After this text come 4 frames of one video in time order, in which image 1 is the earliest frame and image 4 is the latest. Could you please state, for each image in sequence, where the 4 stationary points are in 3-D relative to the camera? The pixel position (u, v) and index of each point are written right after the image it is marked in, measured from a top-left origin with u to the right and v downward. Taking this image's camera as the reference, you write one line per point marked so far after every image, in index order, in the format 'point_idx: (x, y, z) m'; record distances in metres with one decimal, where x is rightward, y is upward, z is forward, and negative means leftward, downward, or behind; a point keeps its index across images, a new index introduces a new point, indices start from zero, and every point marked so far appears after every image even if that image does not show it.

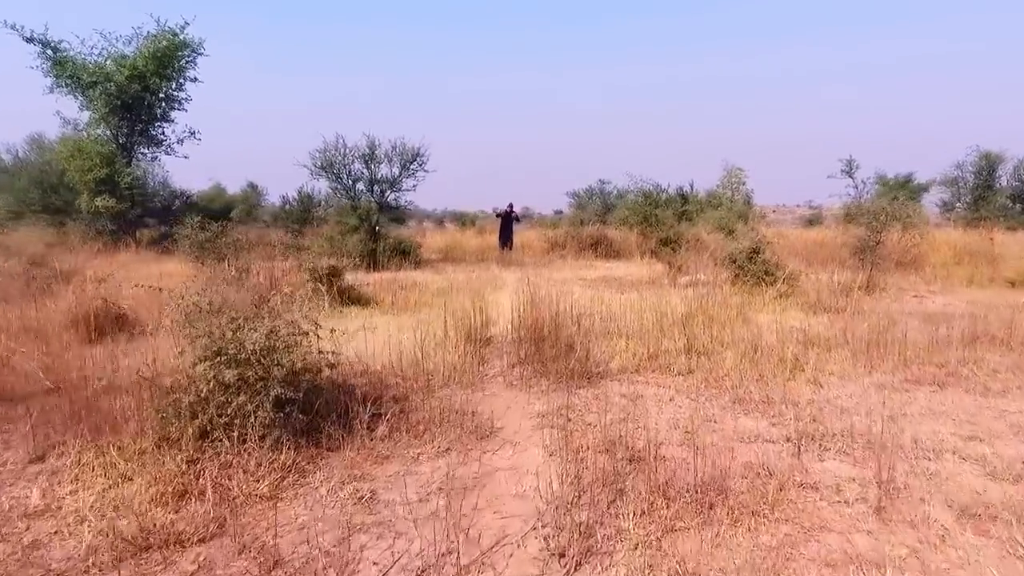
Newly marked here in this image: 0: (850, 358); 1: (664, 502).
0: (+2.7, -0.6, +6.6) m
1: (+0.6, -0.9, +3.2) m
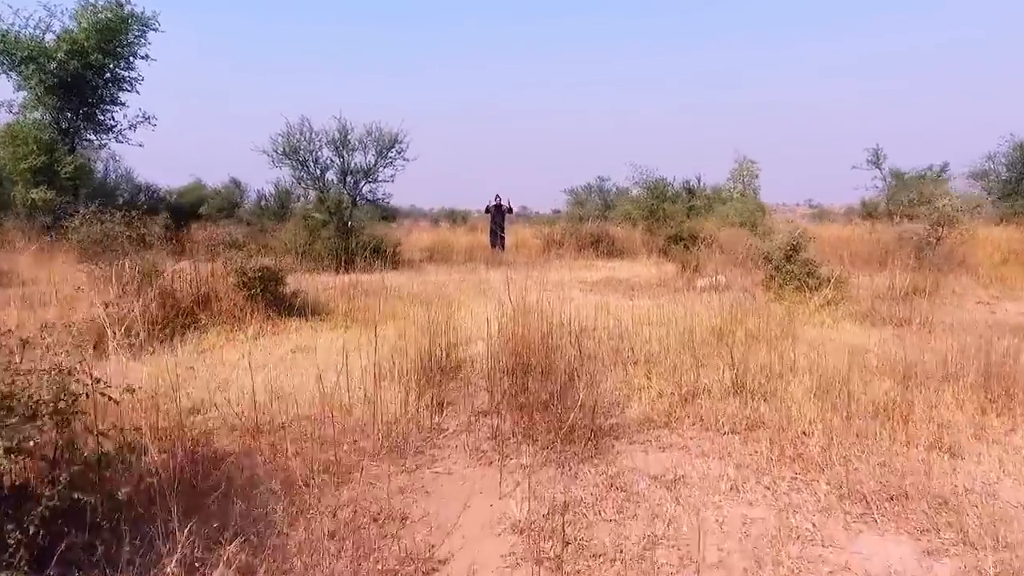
0: (+2.6, -0.6, +4.6) m
1: (+0.5, -0.9, +1.2) m
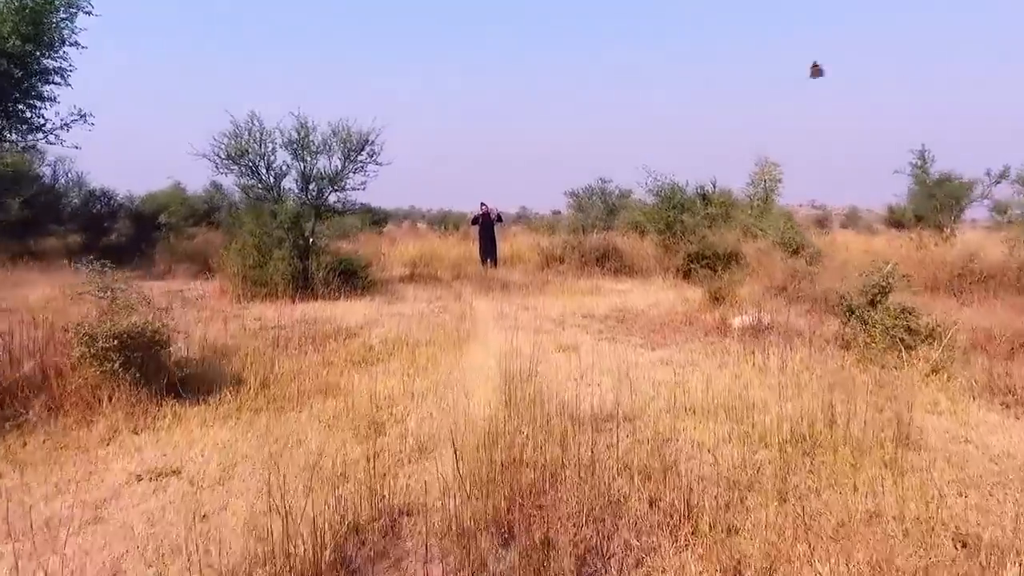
0: (+2.4, -1.1, +2.2) m
1: (+0.3, -1.4, -1.2) m
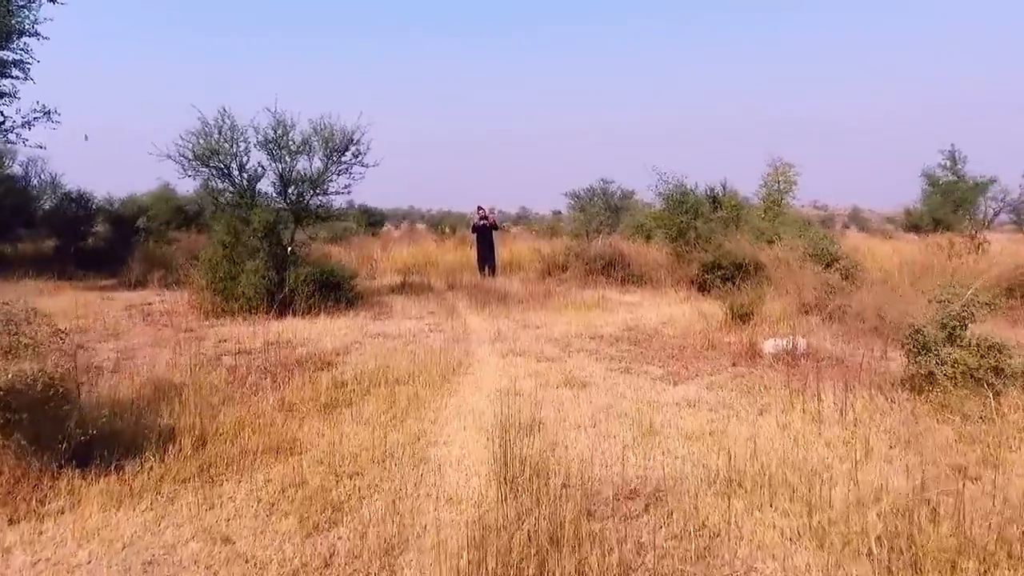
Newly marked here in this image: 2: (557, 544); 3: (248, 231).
0: (+2.4, -1.3, +1.0) m
1: (+0.3, -1.6, -2.4) m
2: (+0.2, -0.9, +3.2) m
3: (-3.6, +0.8, +11.2) m
